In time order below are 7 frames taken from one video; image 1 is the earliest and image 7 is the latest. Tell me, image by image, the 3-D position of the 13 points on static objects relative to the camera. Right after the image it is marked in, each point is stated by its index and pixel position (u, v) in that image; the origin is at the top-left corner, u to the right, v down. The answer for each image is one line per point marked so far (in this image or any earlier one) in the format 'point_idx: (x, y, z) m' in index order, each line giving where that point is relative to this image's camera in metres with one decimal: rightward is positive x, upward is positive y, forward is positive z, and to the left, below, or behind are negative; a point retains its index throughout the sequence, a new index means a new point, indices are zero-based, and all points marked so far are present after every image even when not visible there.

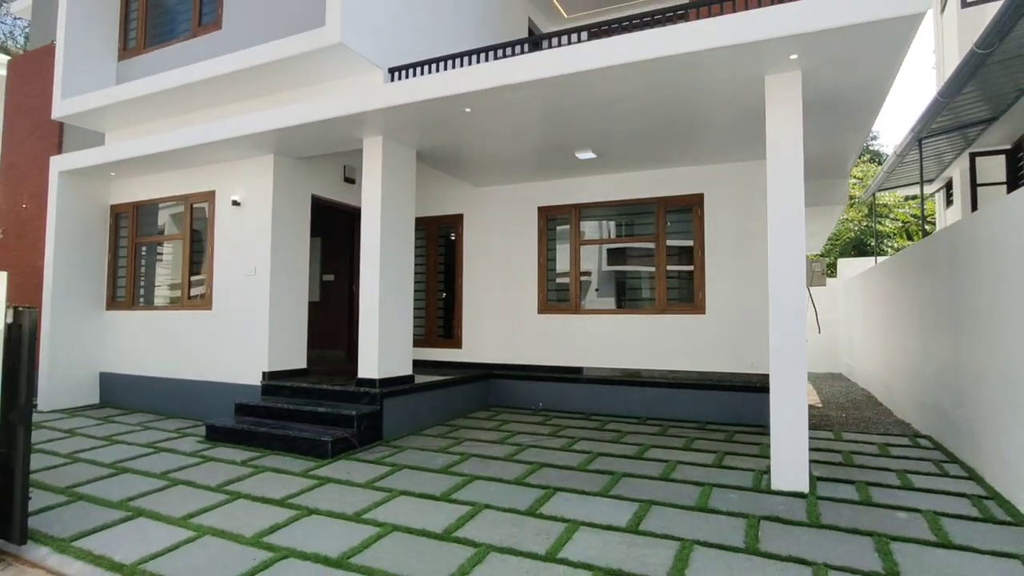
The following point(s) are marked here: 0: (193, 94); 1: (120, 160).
0: (-3.1, +1.9, +5.9) m
1: (-4.0, +1.3, +6.1) m
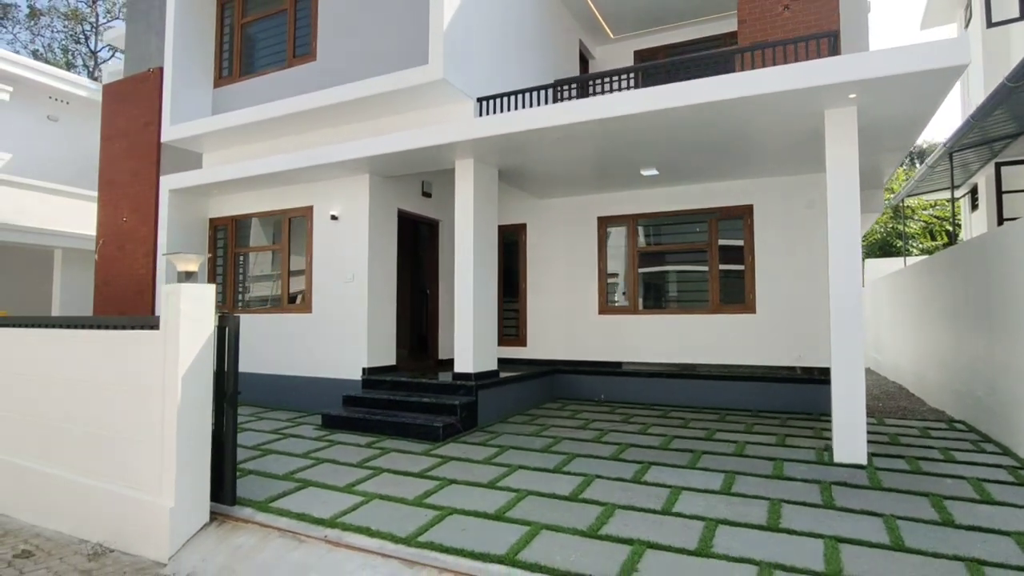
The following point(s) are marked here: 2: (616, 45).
0: (-2.3, +1.8, +6.6) m
1: (-3.2, +1.2, +6.8) m
2: (+1.6, +3.8, +9.3) m
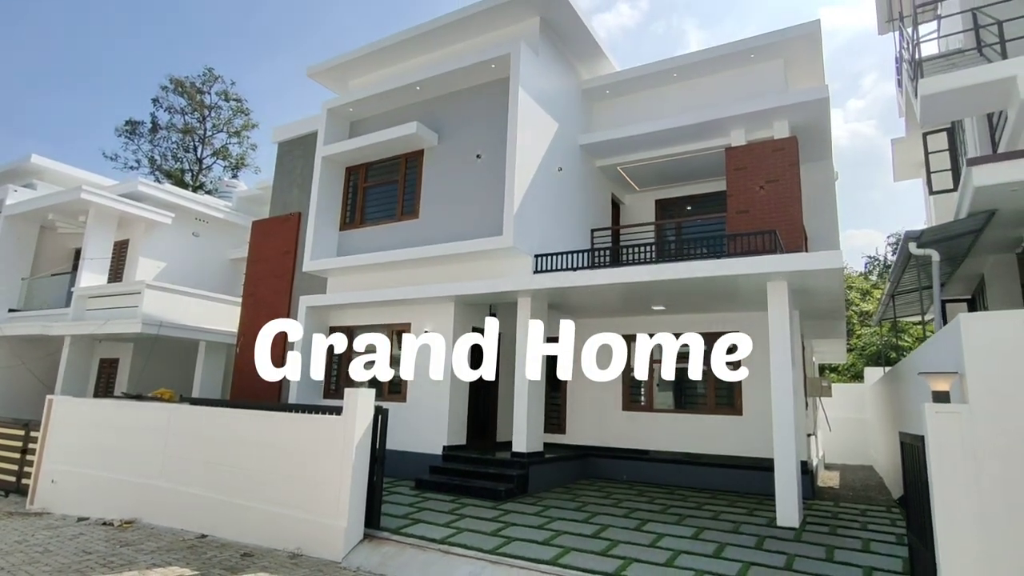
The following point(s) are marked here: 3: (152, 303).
0: (-1.6, +0.4, +9.2) m
1: (-2.5, -0.2, +9.5) m
2: (+2.6, +1.9, +11.9) m
3: (-6.9, -0.3, +11.6) m
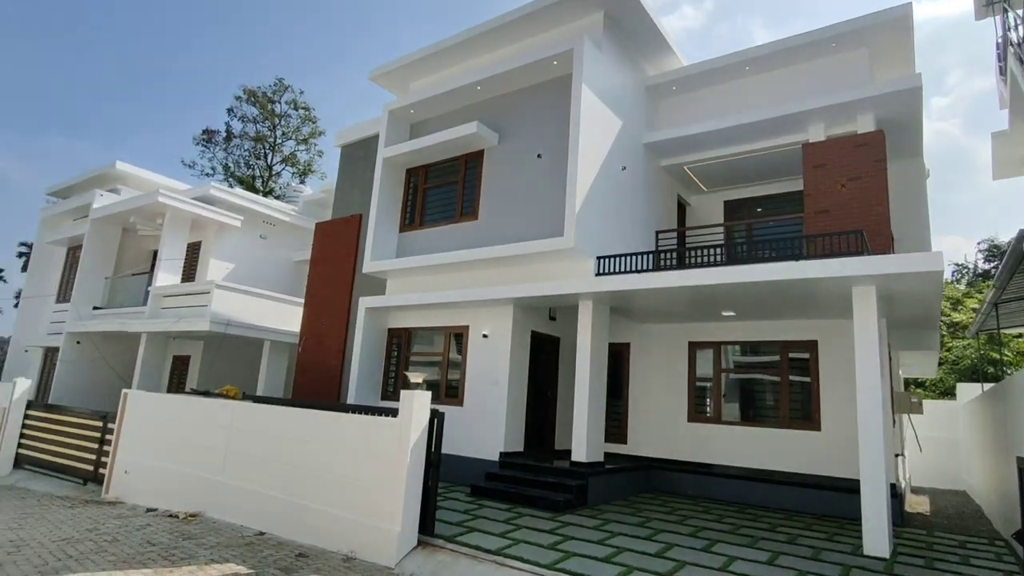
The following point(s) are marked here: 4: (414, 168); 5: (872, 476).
0: (-0.7, +0.3, +9.1) m
1: (-1.6, -0.2, +9.4) m
2: (+3.7, +1.8, +11.3) m
3: (-5.8, -0.3, +11.9) m
4: (-1.7, +2.1, +10.6) m
5: (+3.5, -1.8, +5.8) m
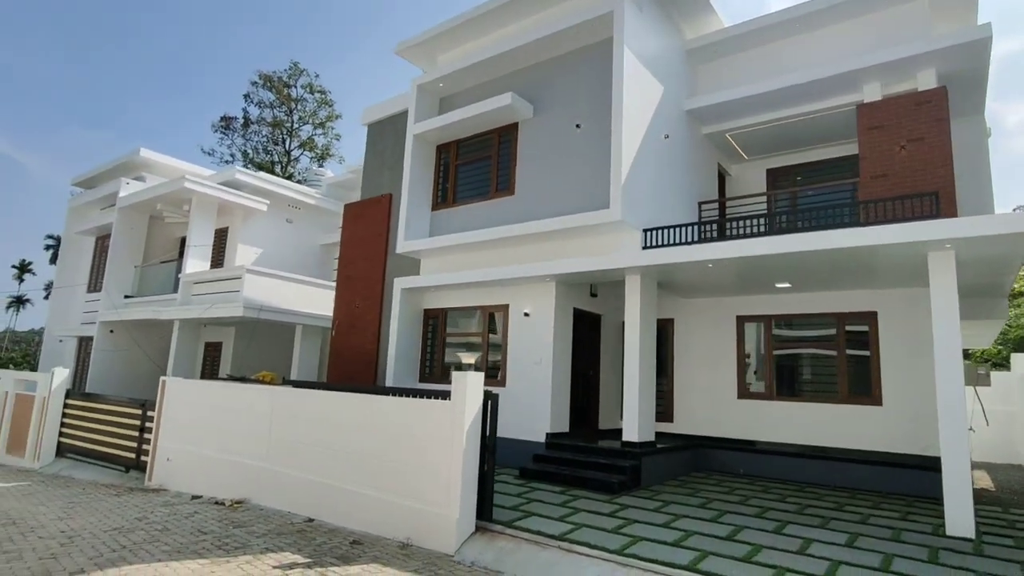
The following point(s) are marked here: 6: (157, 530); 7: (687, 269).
0: (-0.1, +0.7, +8.8) m
1: (-1.0, +0.1, +9.2) m
2: (+4.3, +2.3, +10.9) m
3: (-5.1, 0.0, +11.8) m
4: (-1.1, +2.4, +10.2) m
5: (+4.0, -1.5, +5.5) m
6: (-3.7, -2.5, +6.2) m
7: (+2.2, +0.2, +7.5) m
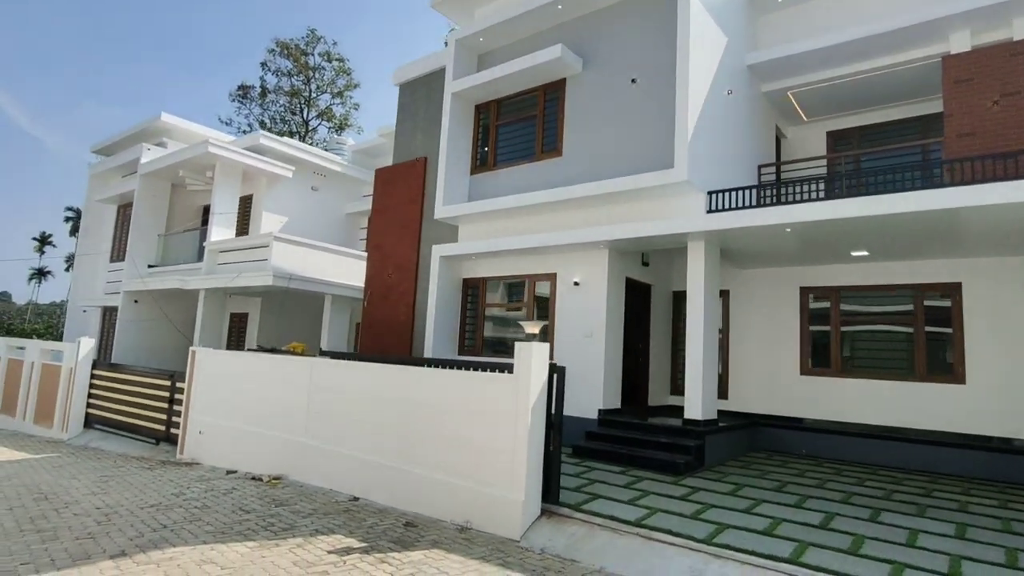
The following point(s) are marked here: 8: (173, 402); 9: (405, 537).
0: (+0.5, +1.1, +8.2) m
1: (-0.3, +0.5, +8.6) m
2: (+5.0, +2.8, +10.2) m
3: (-4.4, +0.6, +11.4) m
4: (-0.4, +3.0, +9.6) m
5: (+4.6, -1.2, +4.9) m
6: (-3.1, -2.2, +5.9) m
7: (+2.8, +0.6, +6.9) m
8: (-5.5, -1.8, +9.7) m
9: (-0.9, -2.1, +5.0) m
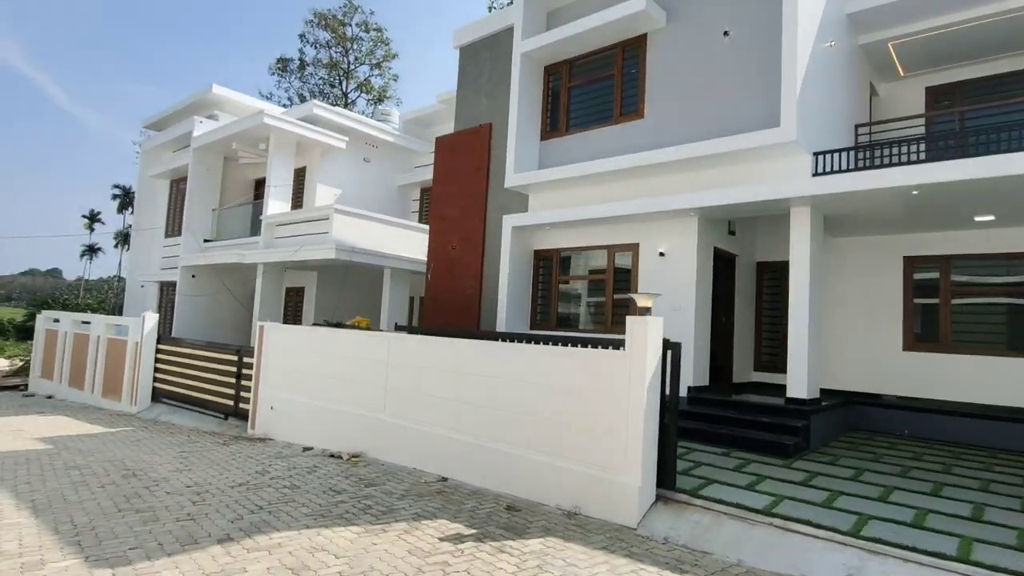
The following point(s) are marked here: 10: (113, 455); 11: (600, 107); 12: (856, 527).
0: (+1.6, +1.5, +7.8) m
1: (+0.7, +0.9, +8.2) m
2: (+6.2, +3.2, +9.4) m
3: (-3.2, +1.1, +11.1) m
4: (+0.6, +3.4, +9.1) m
5: (+5.5, -1.0, +4.4) m
6: (-2.2, -1.9, +5.7) m
7: (+3.8, +0.9, +6.3) m
8: (-4.4, -1.4, +9.6) m
9: (0.0, -1.8, +4.7) m
10: (-4.9, -2.0, +7.3) m
11: (+1.2, +2.6, +8.5) m
12: (+2.3, -1.6, +4.1) m
